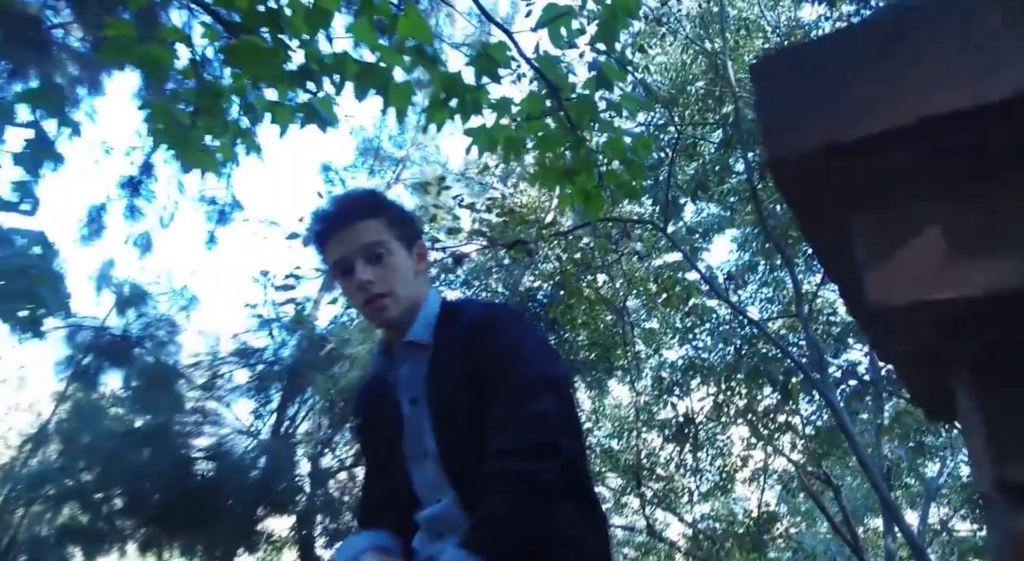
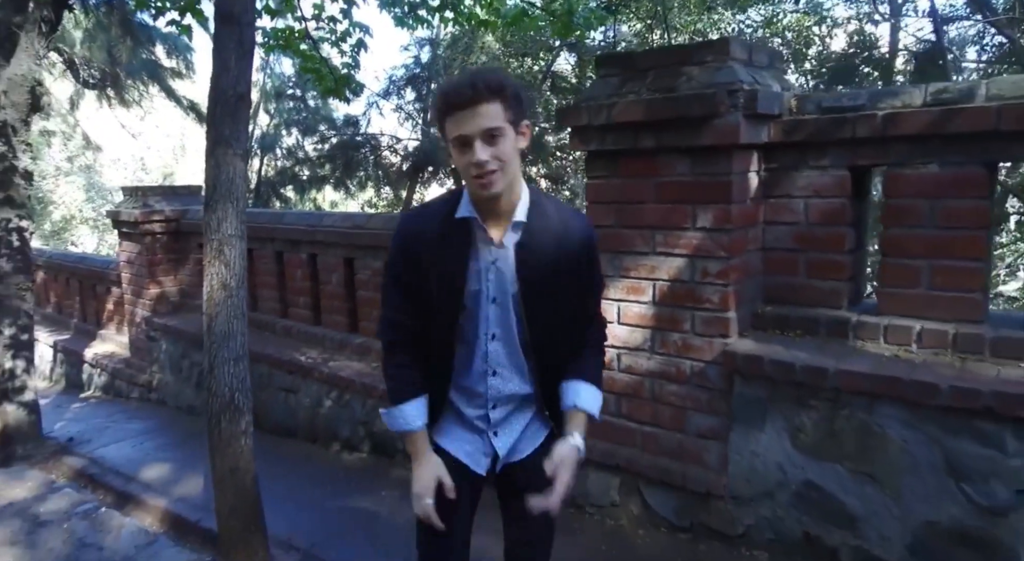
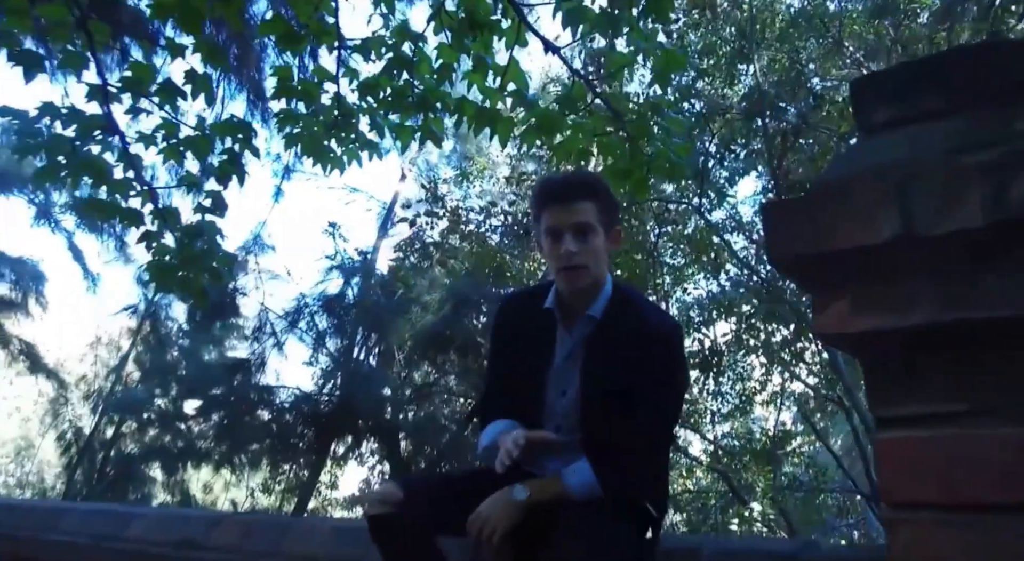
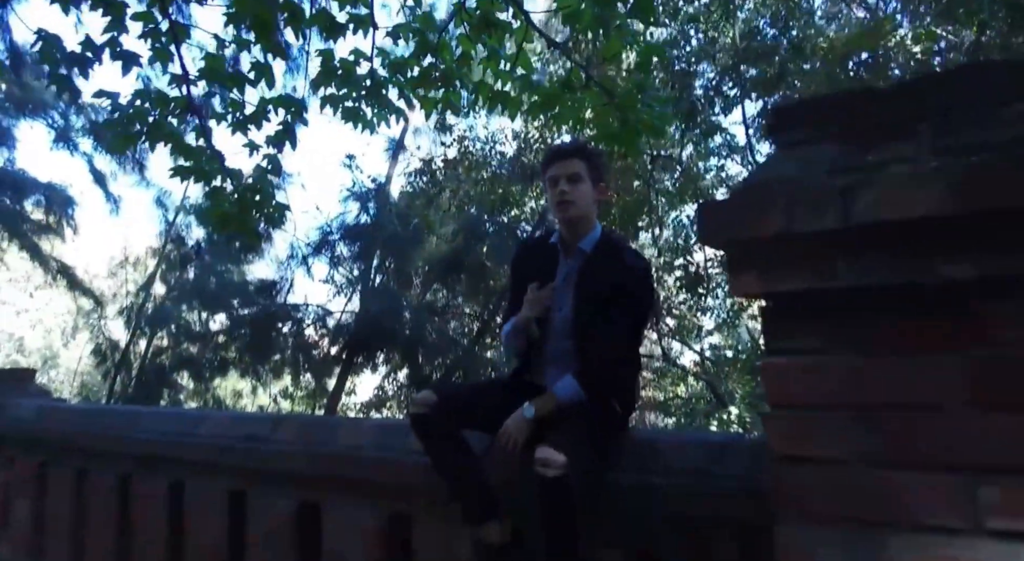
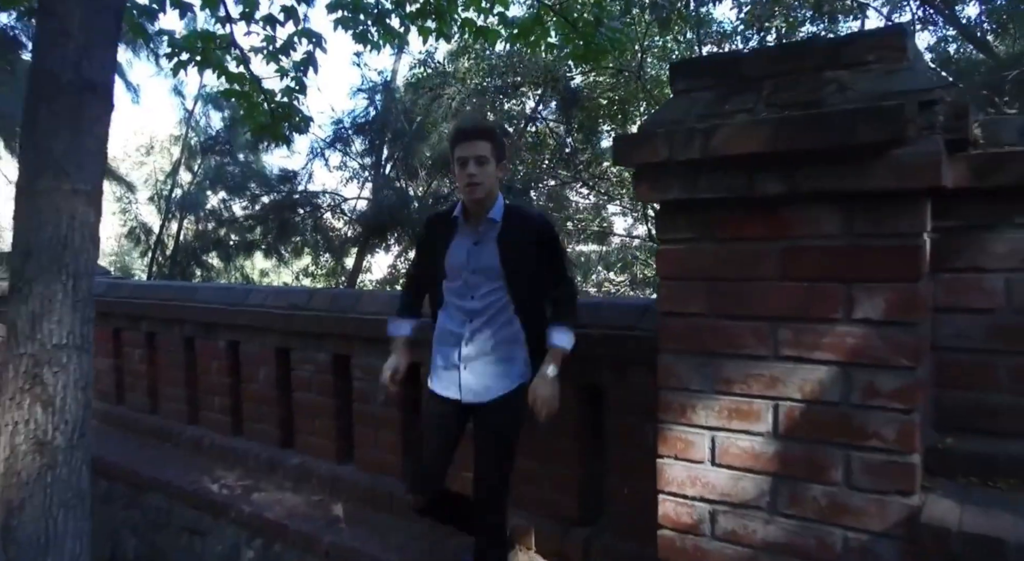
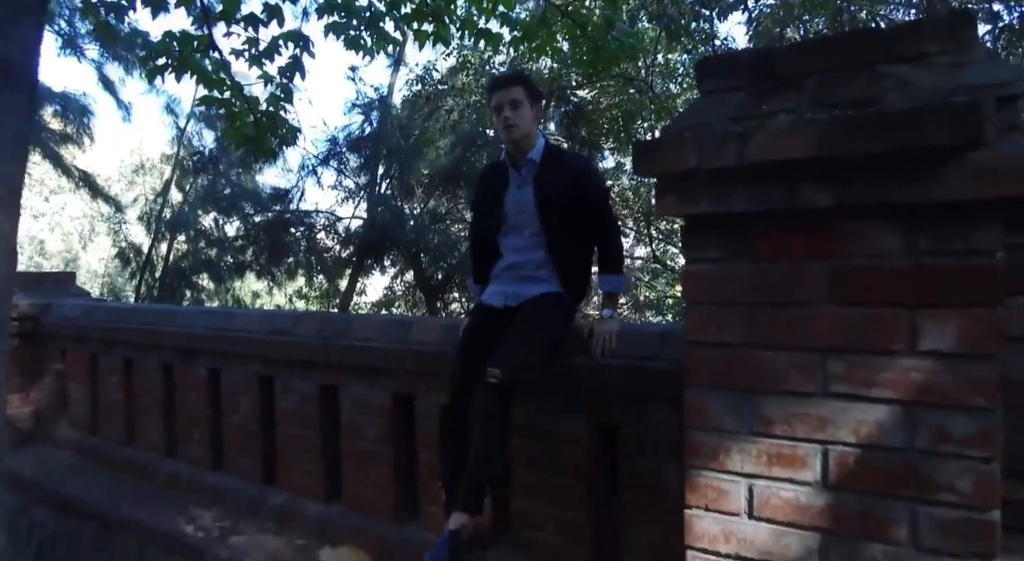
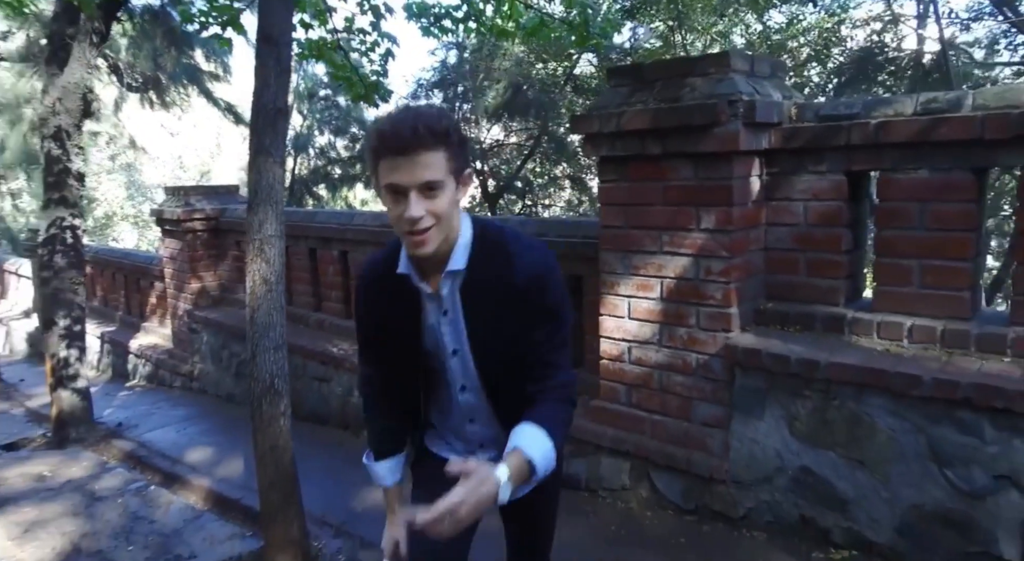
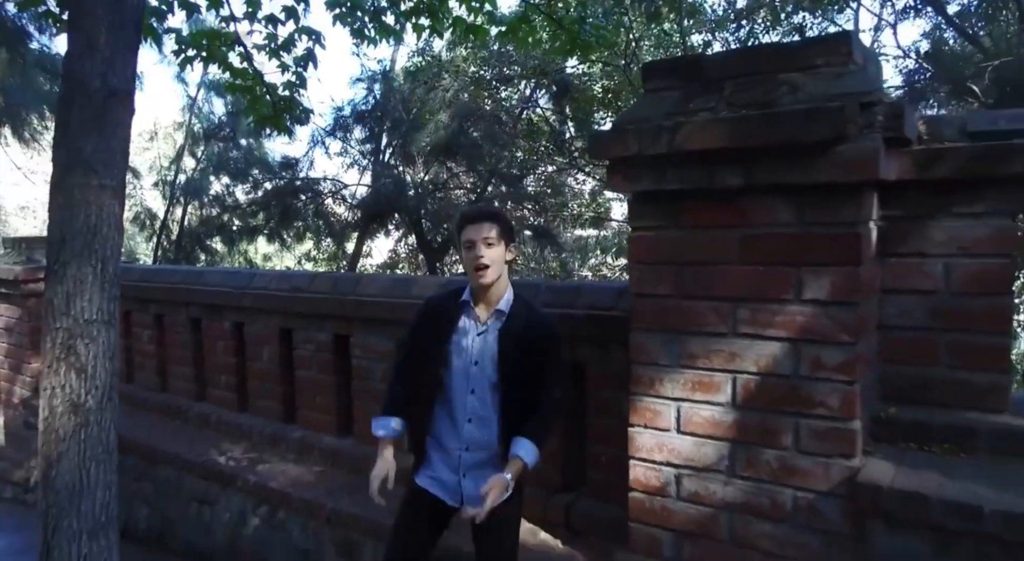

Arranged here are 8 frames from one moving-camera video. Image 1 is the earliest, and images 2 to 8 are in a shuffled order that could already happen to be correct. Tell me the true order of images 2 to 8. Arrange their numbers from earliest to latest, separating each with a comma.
3, 4, 6, 5, 8, 2, 7
